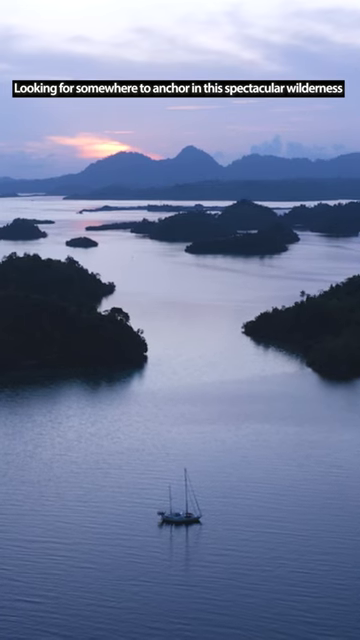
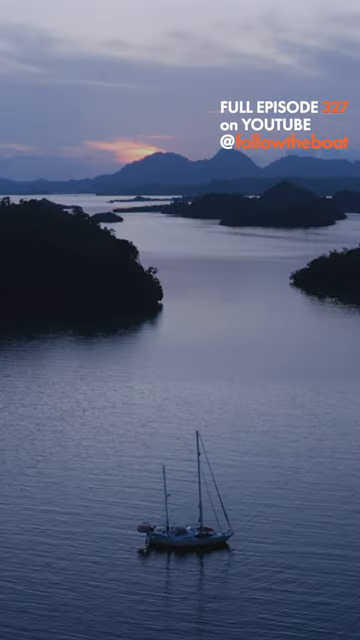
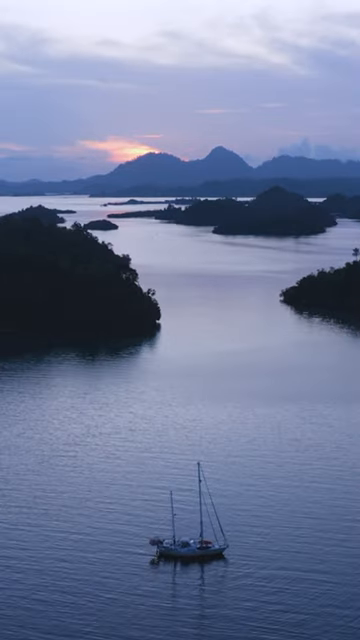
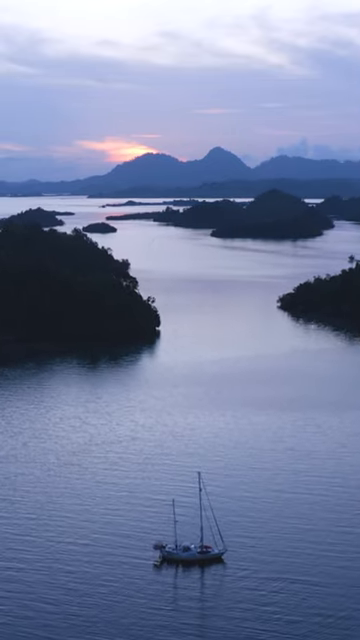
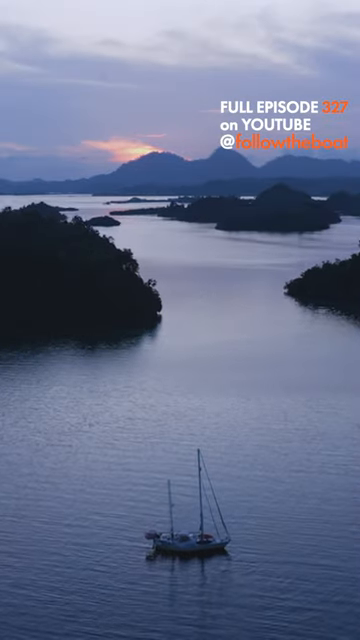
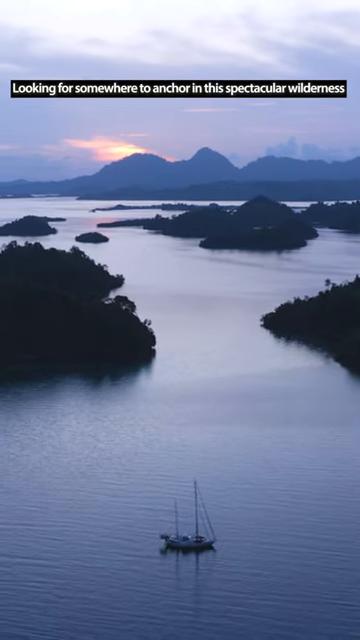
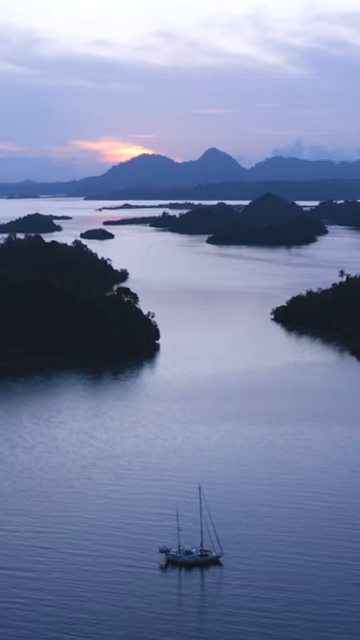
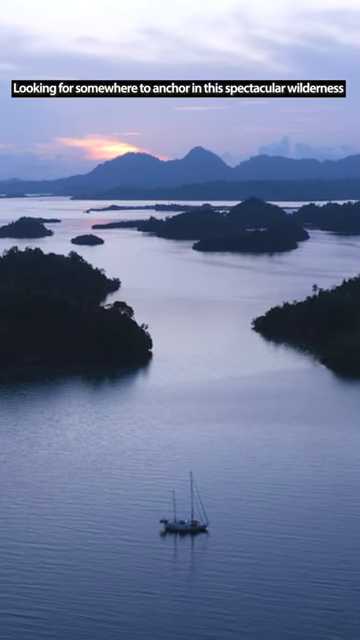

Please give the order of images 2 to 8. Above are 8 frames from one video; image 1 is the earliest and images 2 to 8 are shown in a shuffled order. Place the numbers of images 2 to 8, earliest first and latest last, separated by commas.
8, 6, 7, 4, 3, 5, 2
